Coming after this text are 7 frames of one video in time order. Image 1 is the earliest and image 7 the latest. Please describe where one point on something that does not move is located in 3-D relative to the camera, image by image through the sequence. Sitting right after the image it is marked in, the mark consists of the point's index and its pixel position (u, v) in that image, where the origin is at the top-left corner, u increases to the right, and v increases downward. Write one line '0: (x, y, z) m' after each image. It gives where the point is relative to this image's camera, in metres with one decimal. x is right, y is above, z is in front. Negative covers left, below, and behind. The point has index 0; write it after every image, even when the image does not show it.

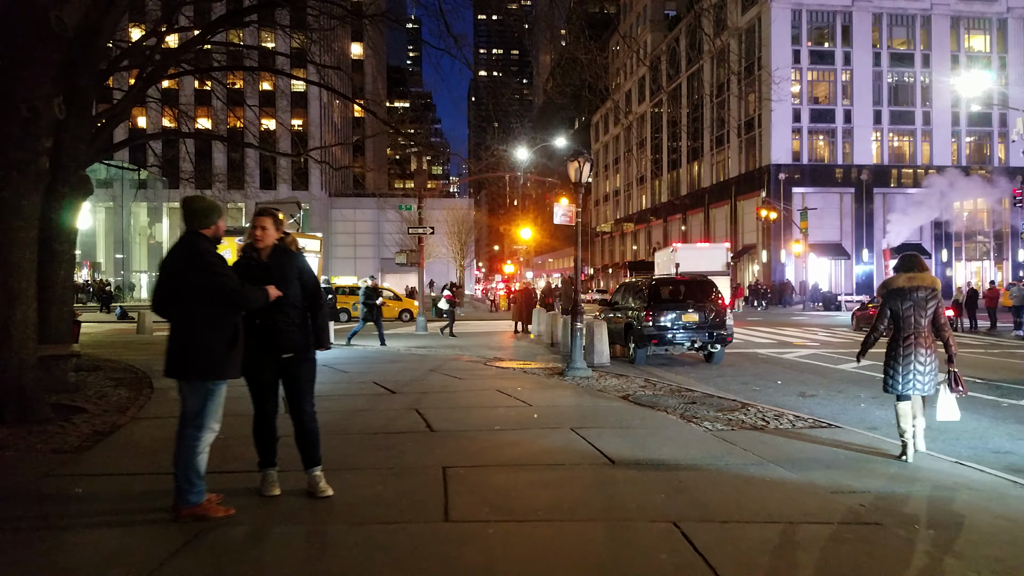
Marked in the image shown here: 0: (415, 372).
0: (-1.3, -1.2, +10.3) m
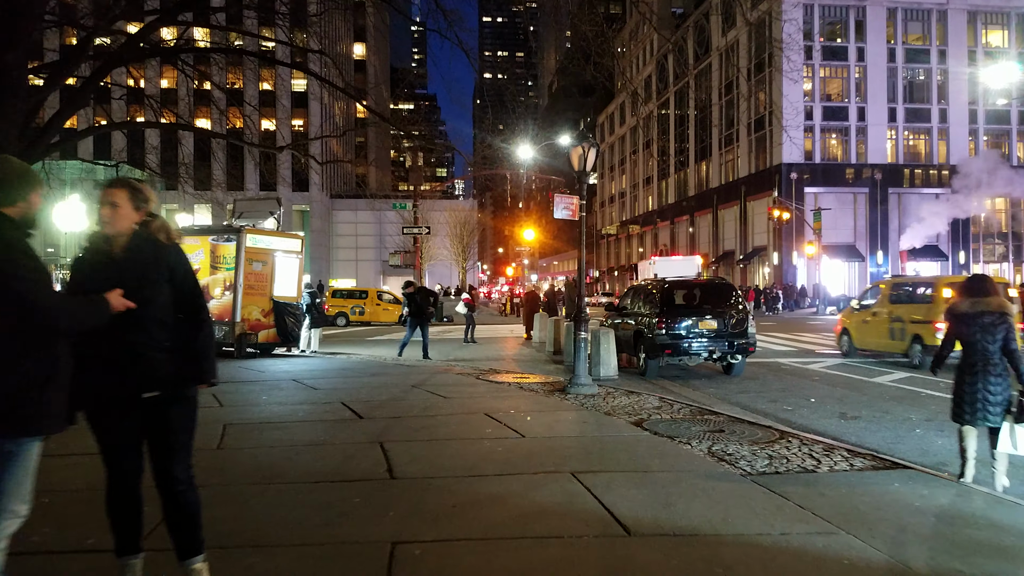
0: (-1.3, -1.2, +9.0) m
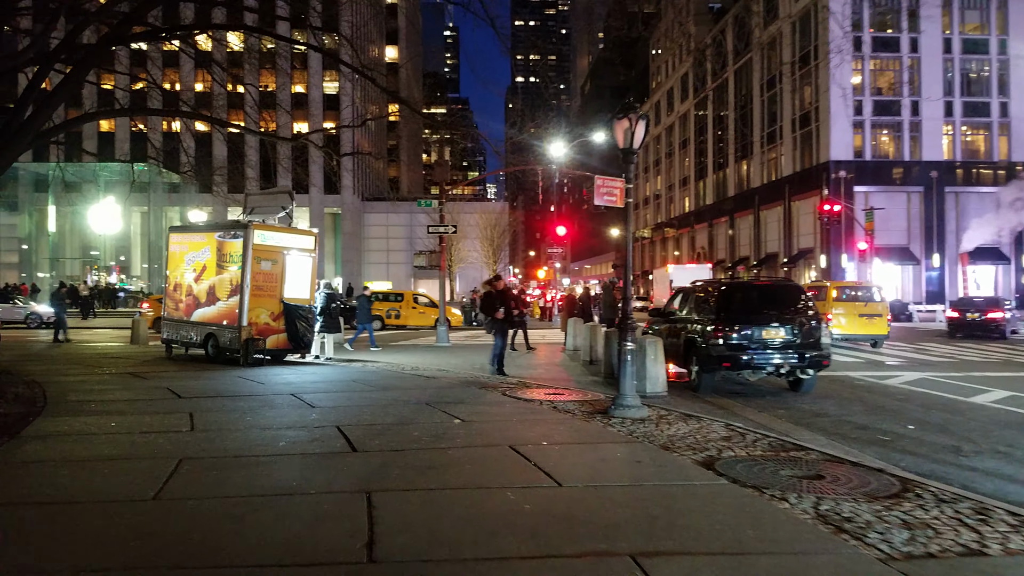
0: (-1.0, -1.2, +7.6) m
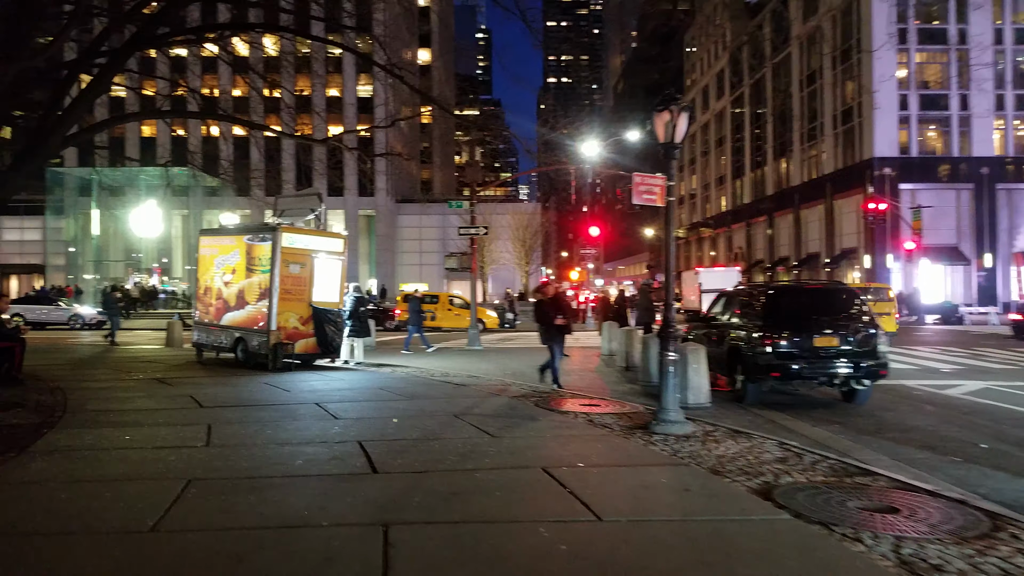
0: (-0.7, -1.3, +7.2) m
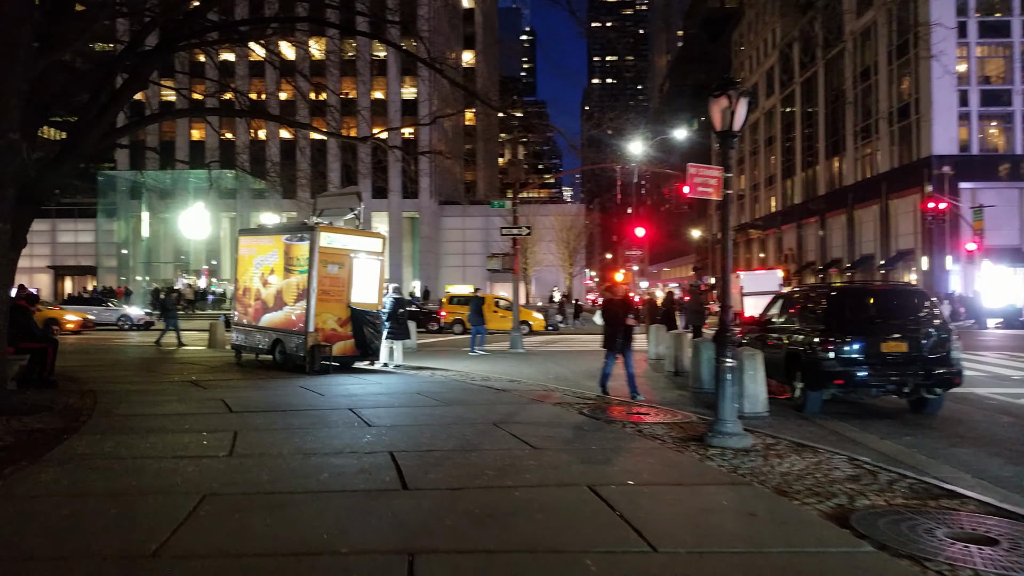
0: (-0.3, -1.3, +6.8) m
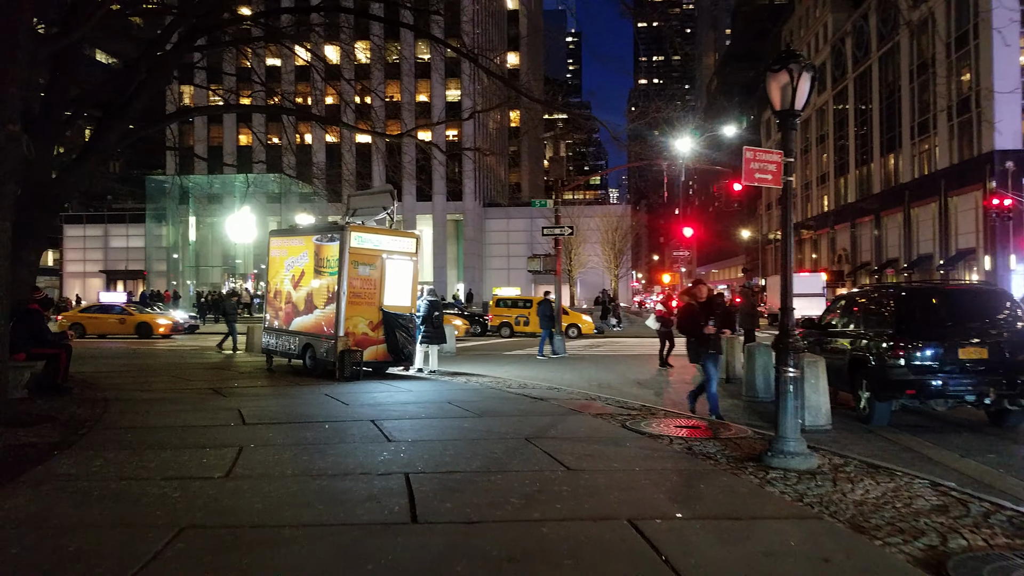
0: (-0.1, -1.3, +6.1) m
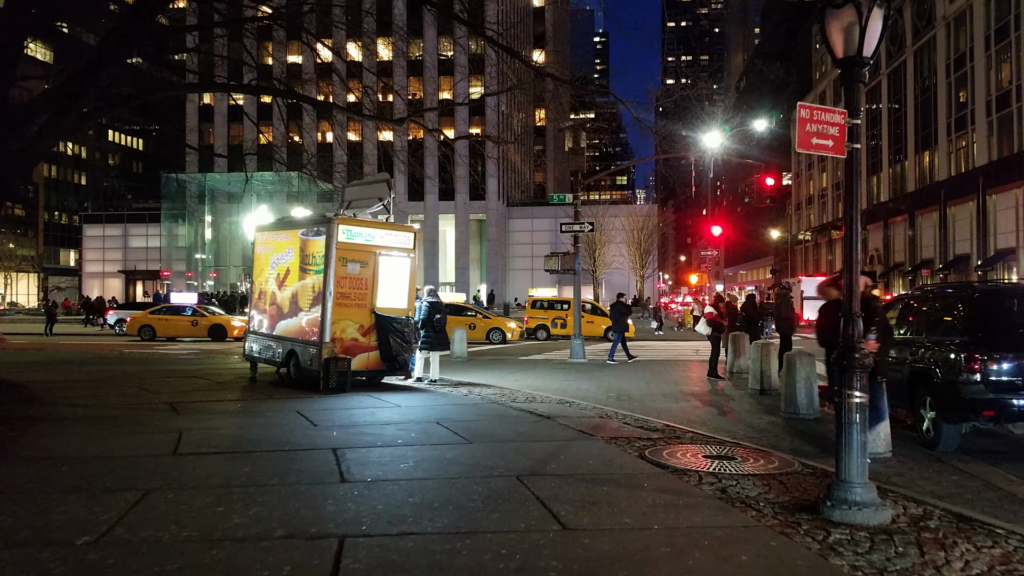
0: (-0.2, -1.3, +4.8) m
